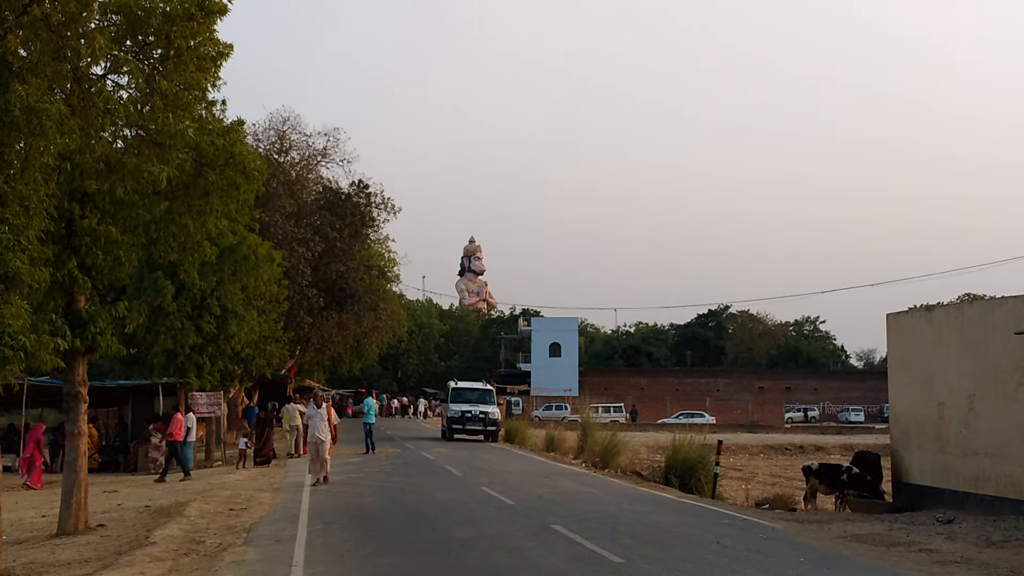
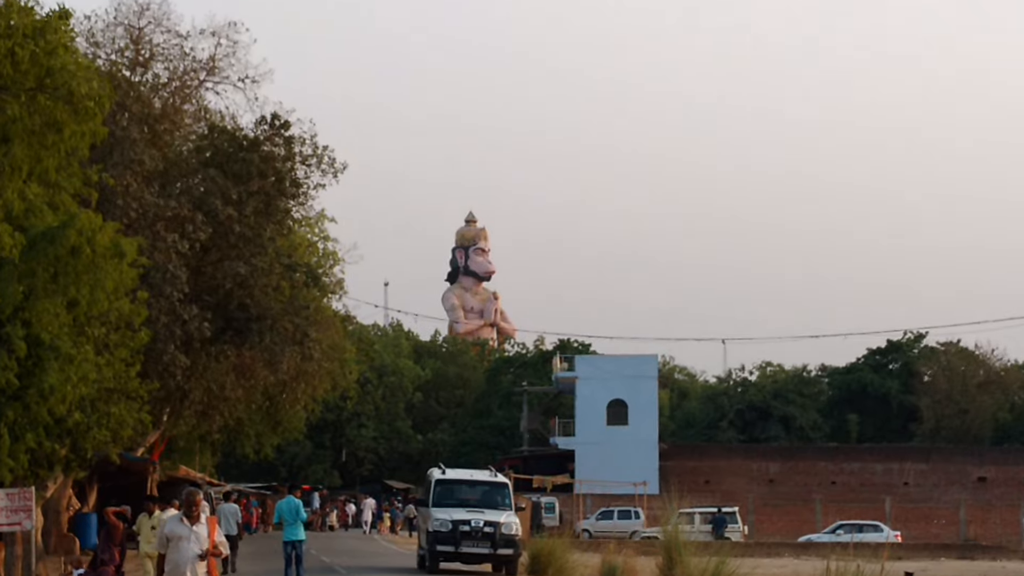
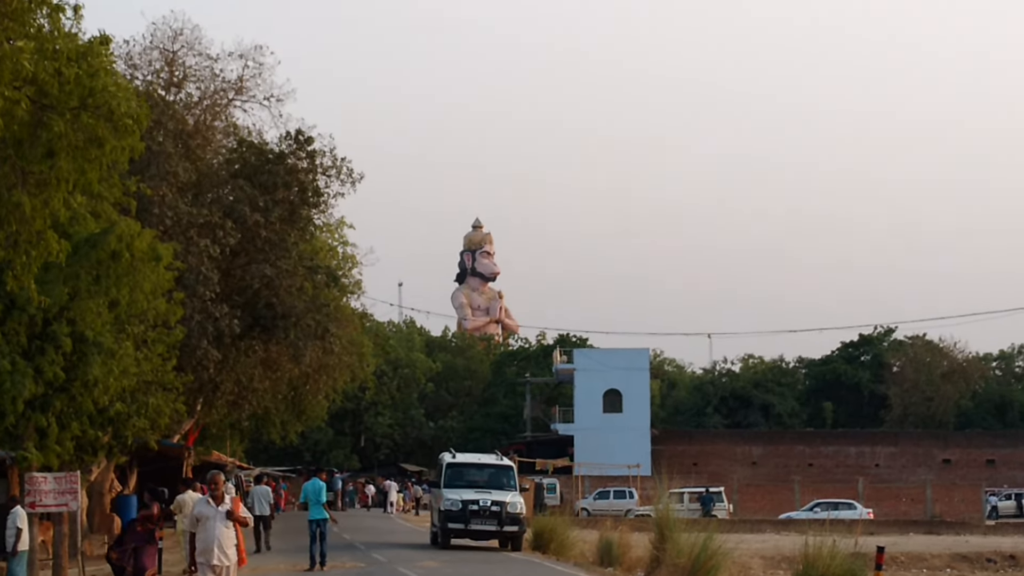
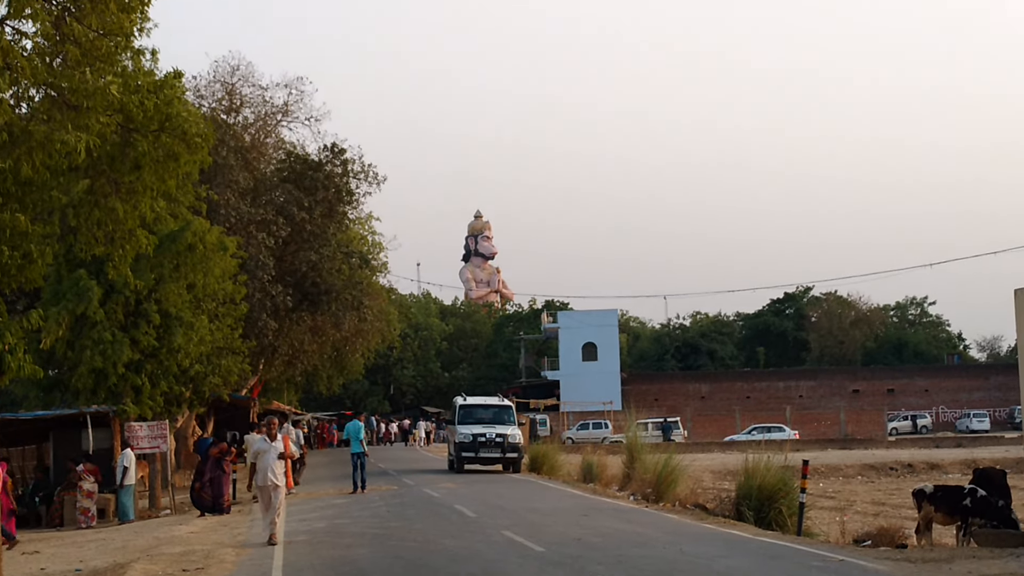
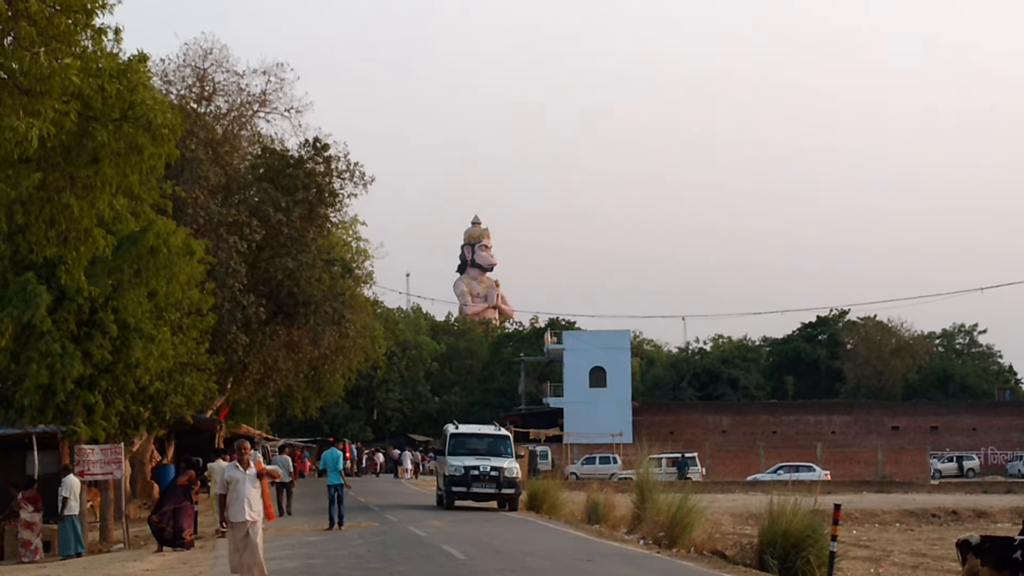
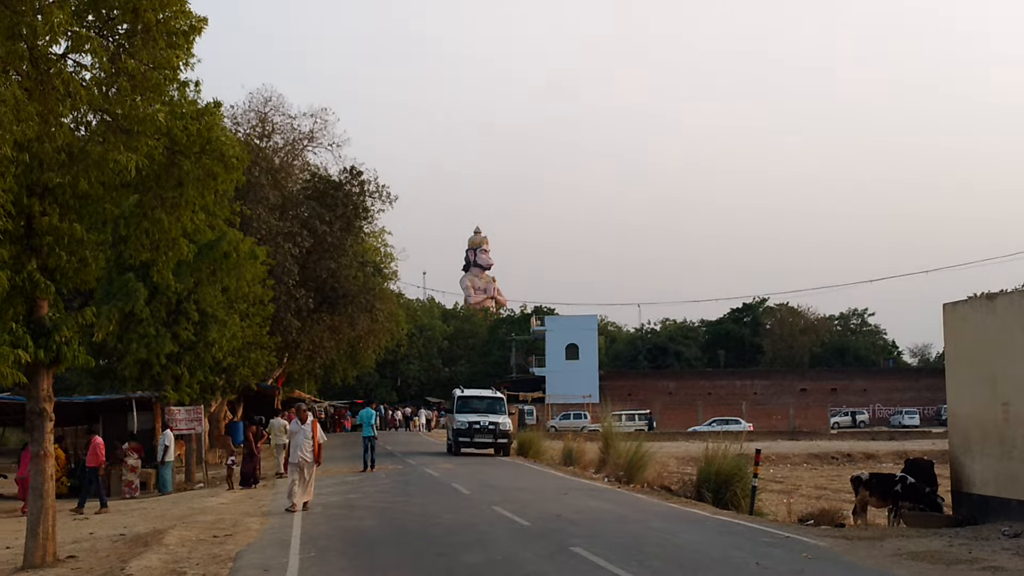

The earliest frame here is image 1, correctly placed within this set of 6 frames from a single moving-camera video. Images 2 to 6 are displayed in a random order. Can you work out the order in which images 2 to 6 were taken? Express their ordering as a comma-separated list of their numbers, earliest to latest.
6, 4, 5, 3, 2
